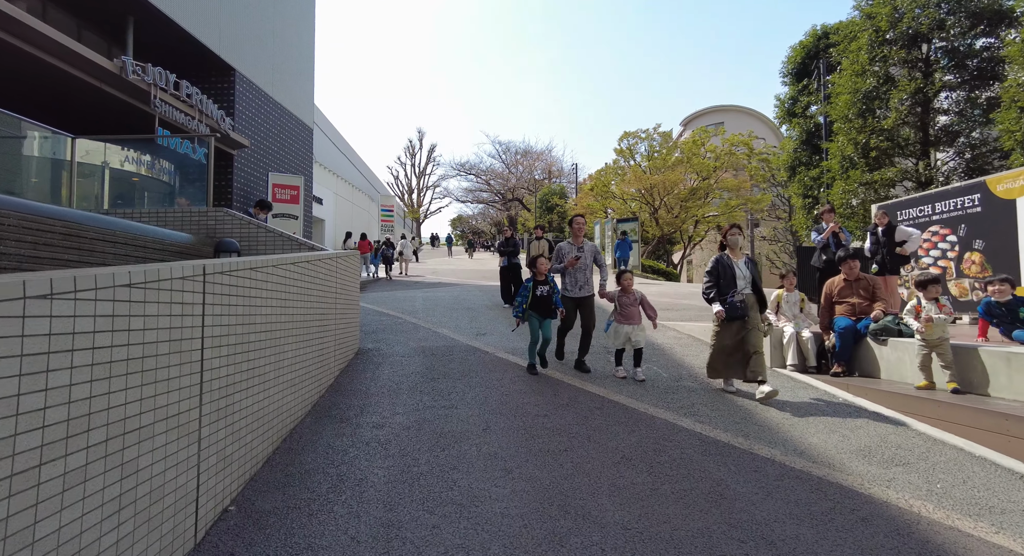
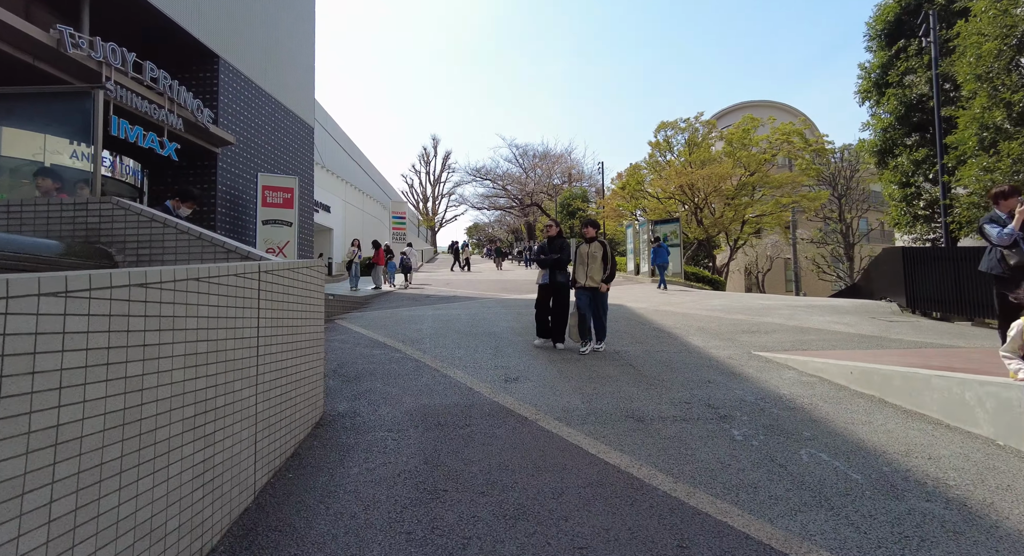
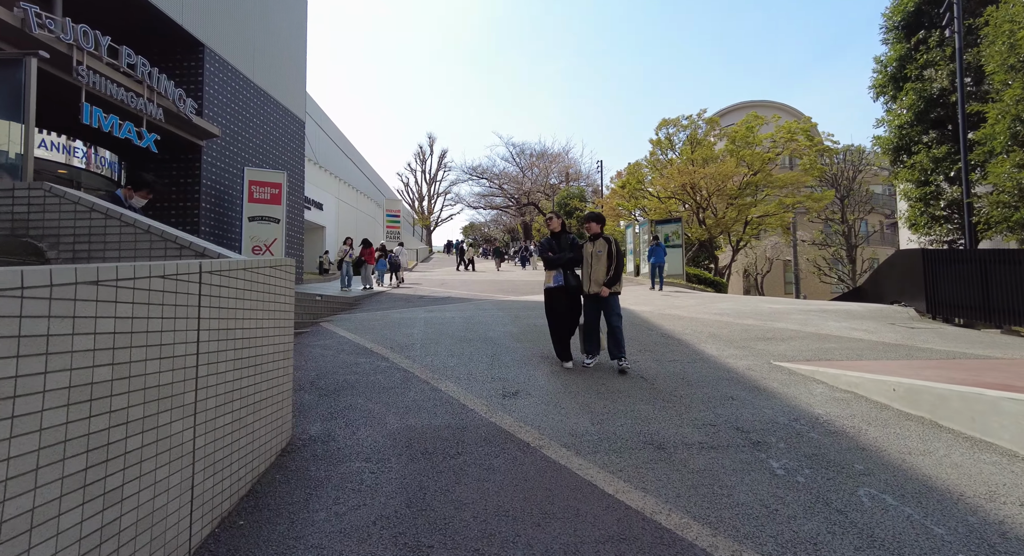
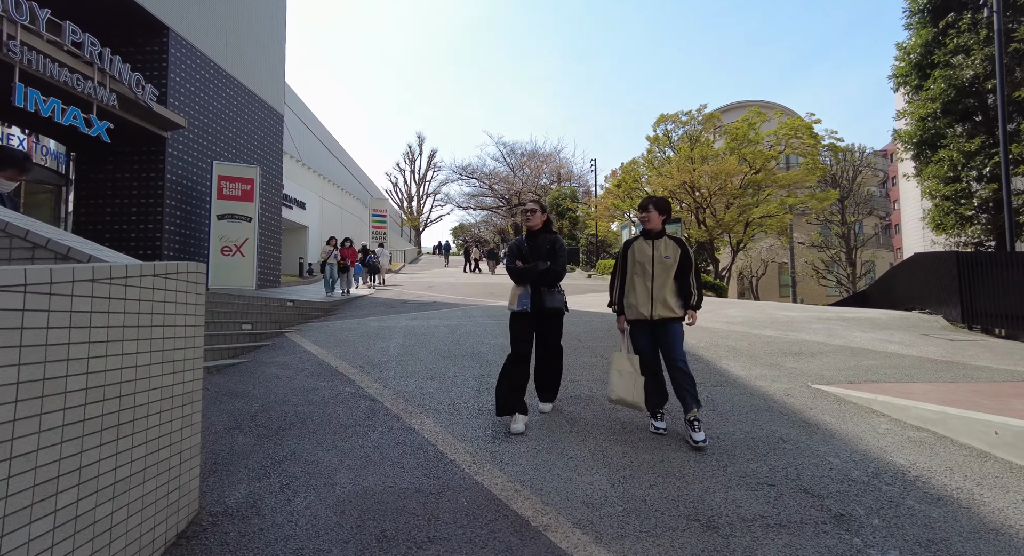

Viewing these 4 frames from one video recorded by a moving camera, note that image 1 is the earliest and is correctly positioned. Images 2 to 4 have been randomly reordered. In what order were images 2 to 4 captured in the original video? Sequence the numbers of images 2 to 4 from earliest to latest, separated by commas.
2, 3, 4
